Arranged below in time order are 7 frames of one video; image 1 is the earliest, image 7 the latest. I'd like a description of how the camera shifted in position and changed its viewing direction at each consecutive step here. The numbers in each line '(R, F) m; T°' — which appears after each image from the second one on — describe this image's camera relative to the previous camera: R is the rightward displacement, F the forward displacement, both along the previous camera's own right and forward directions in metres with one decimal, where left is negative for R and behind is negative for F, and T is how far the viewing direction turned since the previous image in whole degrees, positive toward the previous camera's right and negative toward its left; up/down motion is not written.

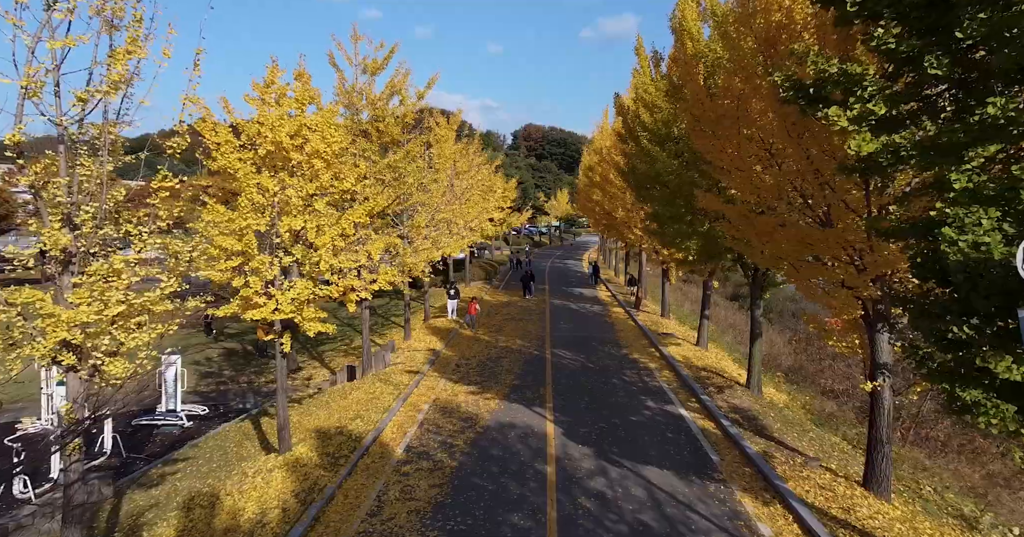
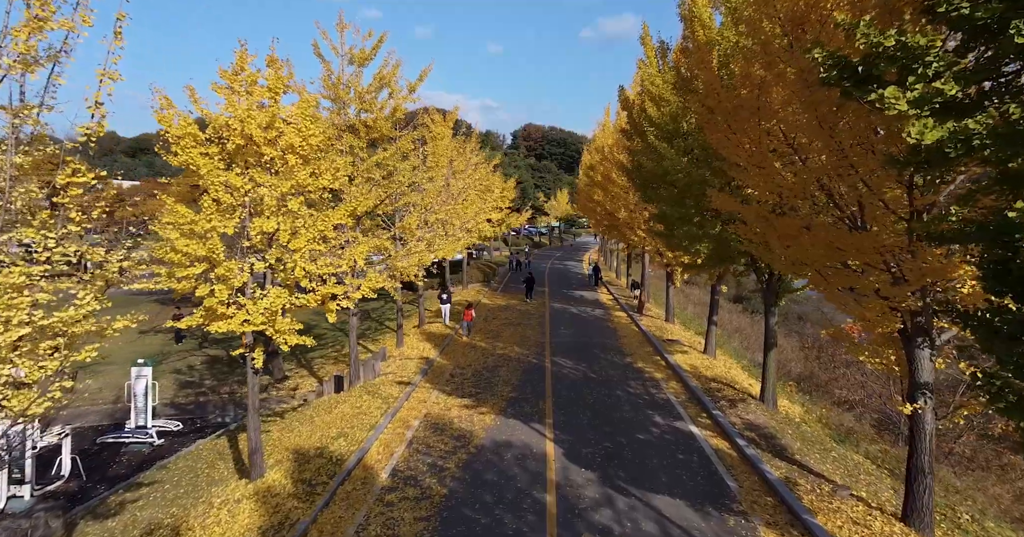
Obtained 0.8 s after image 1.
(0.0, +0.8) m; 0°
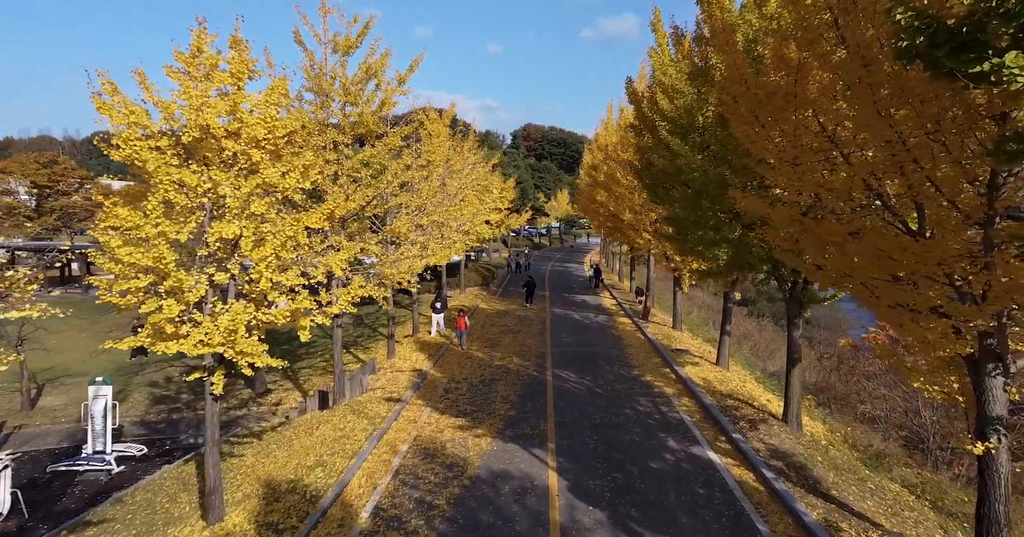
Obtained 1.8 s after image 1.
(0.0, +1.0) m; 0°
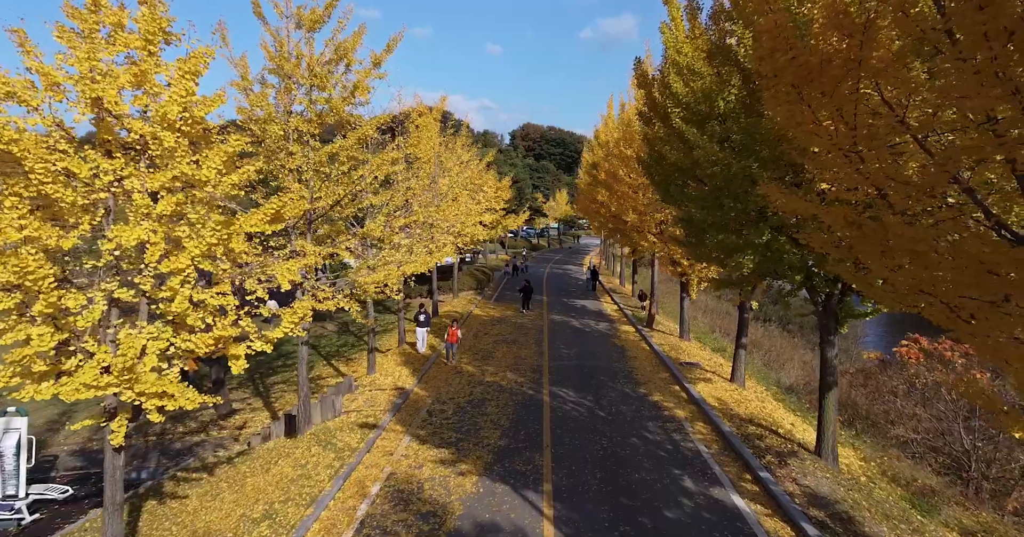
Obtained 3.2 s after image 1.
(+0.1, +1.5) m; 0°
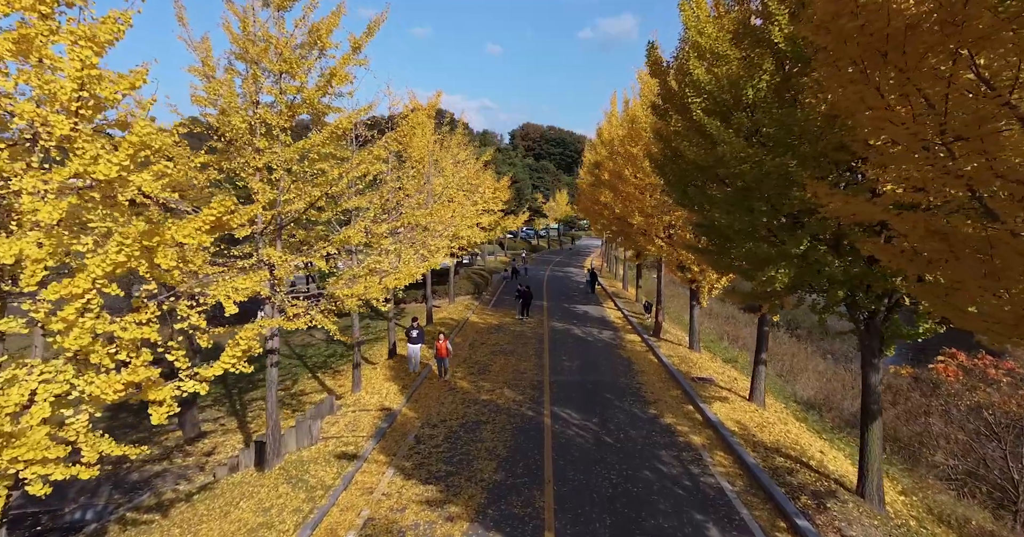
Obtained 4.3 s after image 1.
(0.0, +1.2) m; 0°
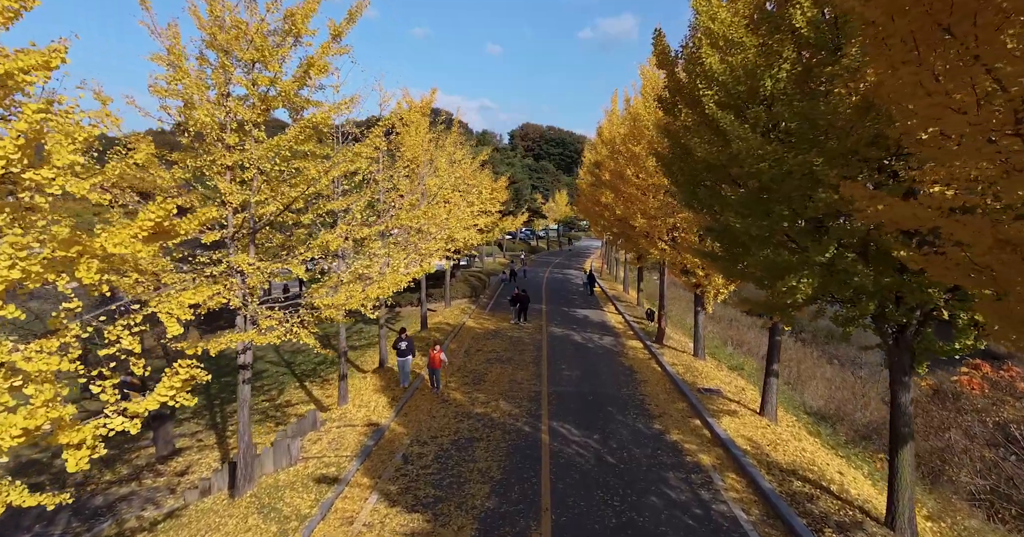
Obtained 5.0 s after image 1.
(+0.1, +0.7) m; 0°
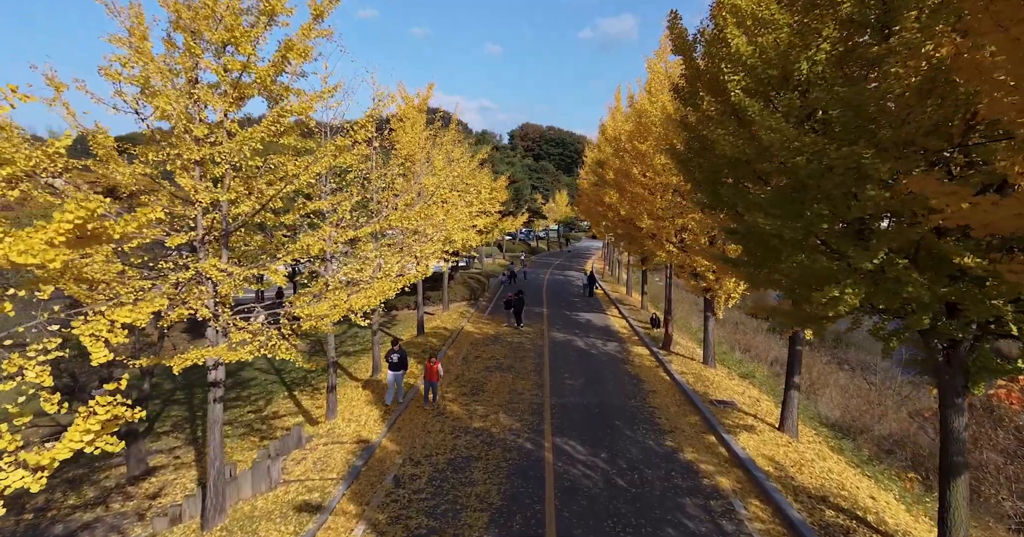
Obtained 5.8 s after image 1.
(0.0, +0.8) m; 0°
